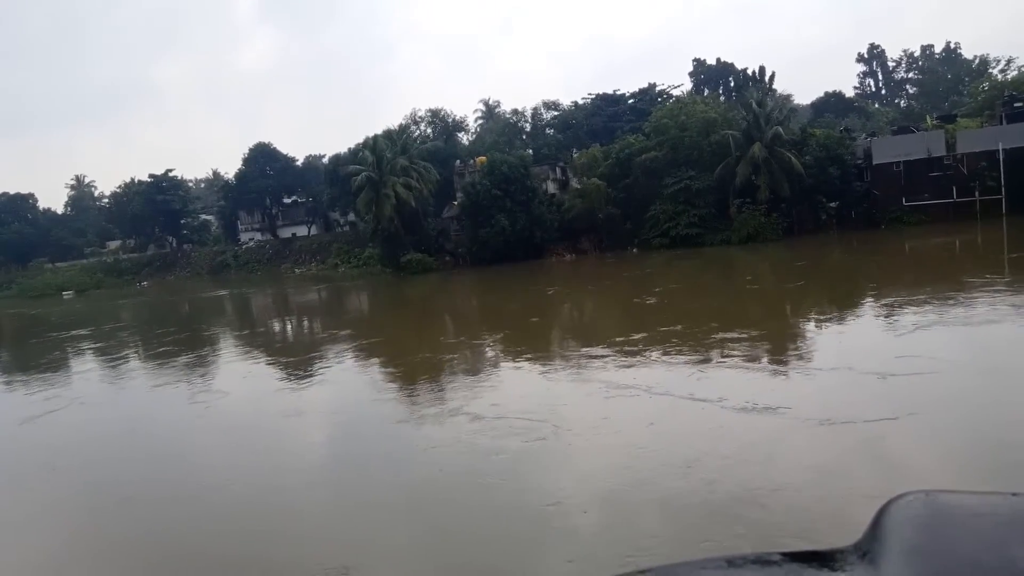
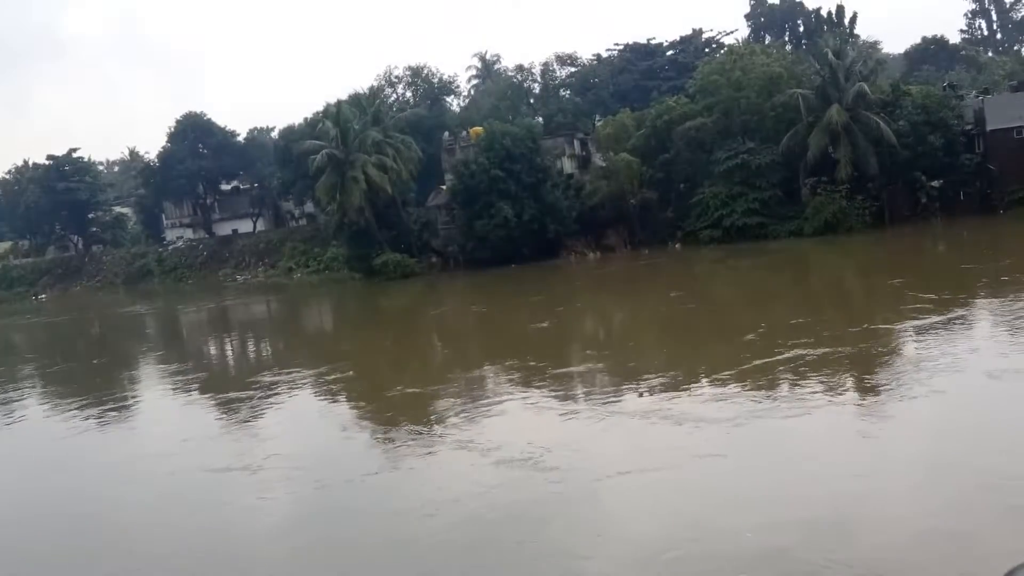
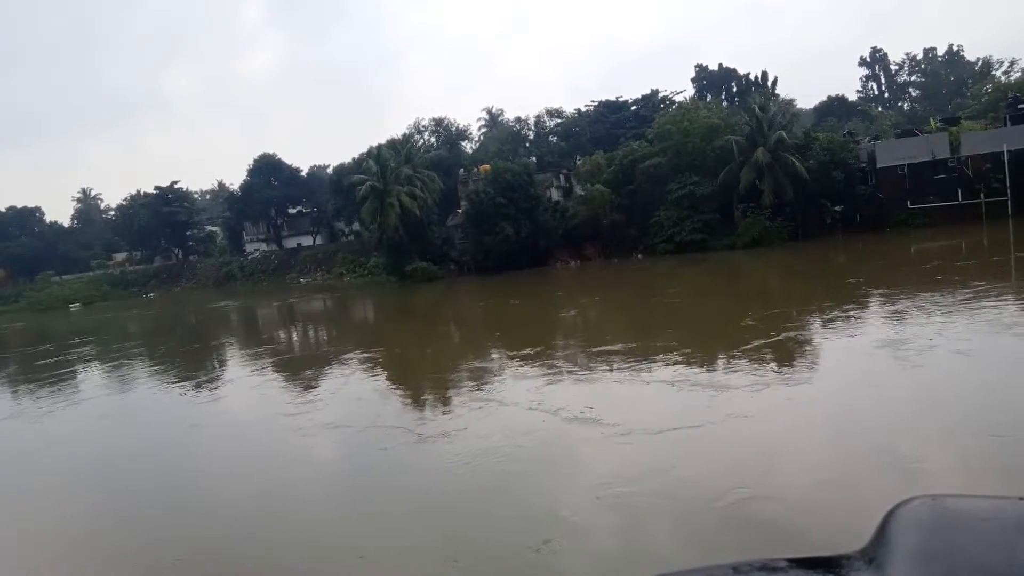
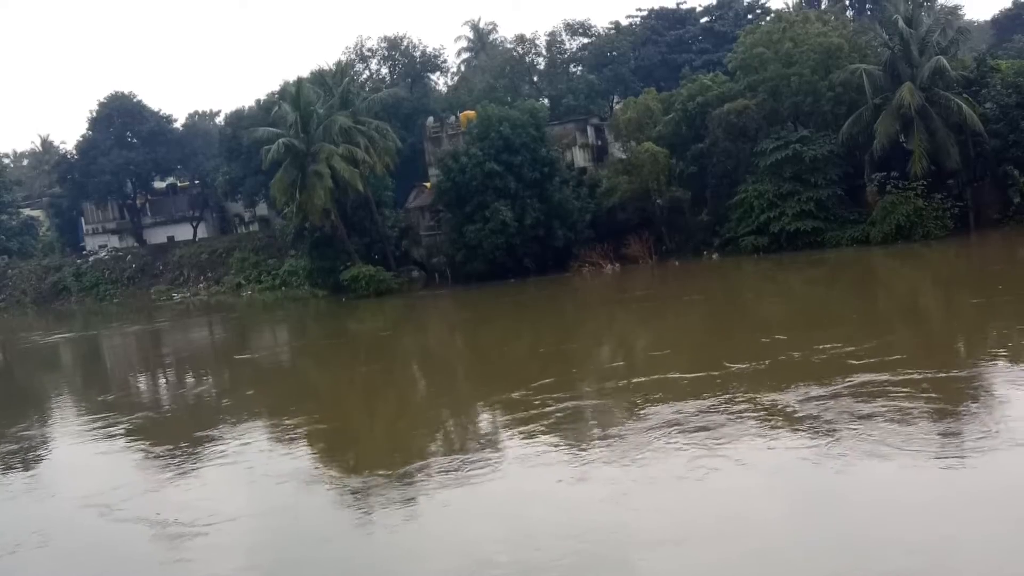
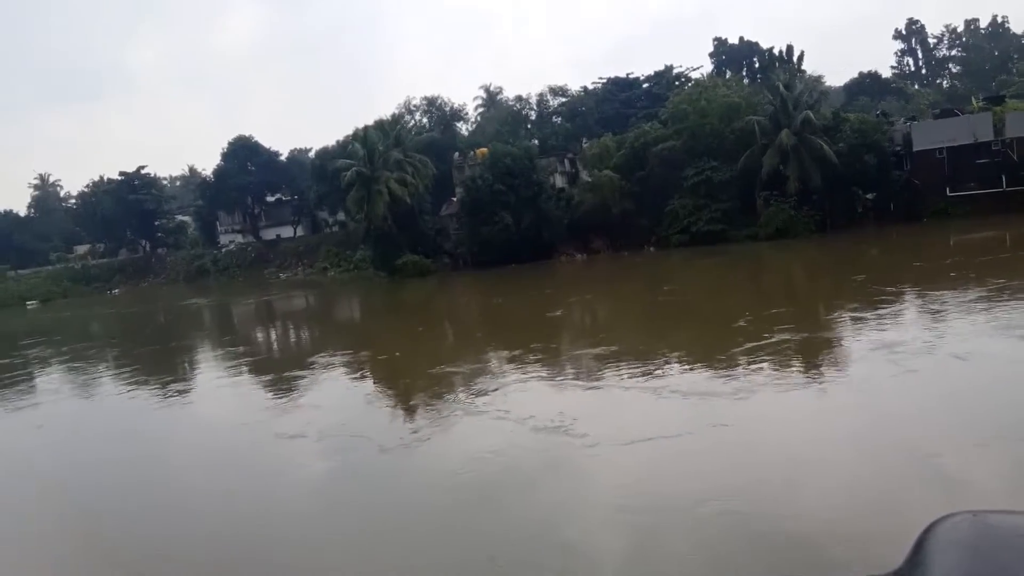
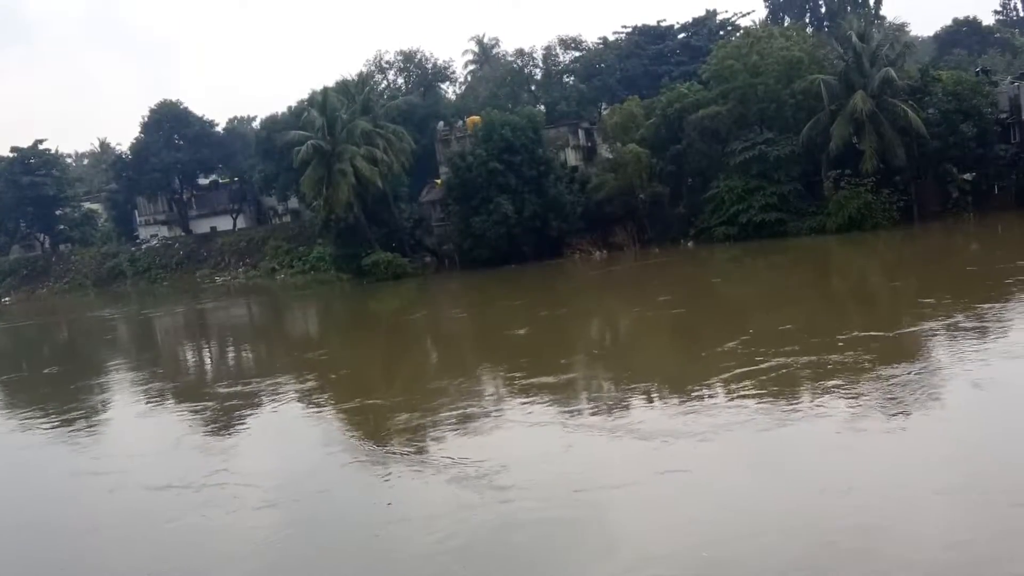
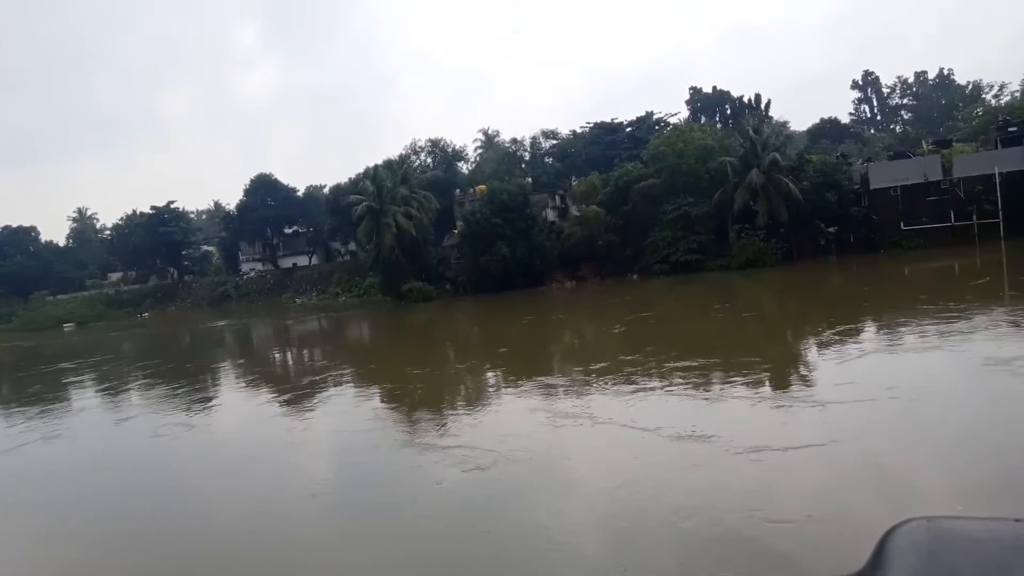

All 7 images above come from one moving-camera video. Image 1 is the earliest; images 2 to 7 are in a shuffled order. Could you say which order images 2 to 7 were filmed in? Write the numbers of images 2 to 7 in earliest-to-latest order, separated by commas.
7, 3, 5, 2, 6, 4
